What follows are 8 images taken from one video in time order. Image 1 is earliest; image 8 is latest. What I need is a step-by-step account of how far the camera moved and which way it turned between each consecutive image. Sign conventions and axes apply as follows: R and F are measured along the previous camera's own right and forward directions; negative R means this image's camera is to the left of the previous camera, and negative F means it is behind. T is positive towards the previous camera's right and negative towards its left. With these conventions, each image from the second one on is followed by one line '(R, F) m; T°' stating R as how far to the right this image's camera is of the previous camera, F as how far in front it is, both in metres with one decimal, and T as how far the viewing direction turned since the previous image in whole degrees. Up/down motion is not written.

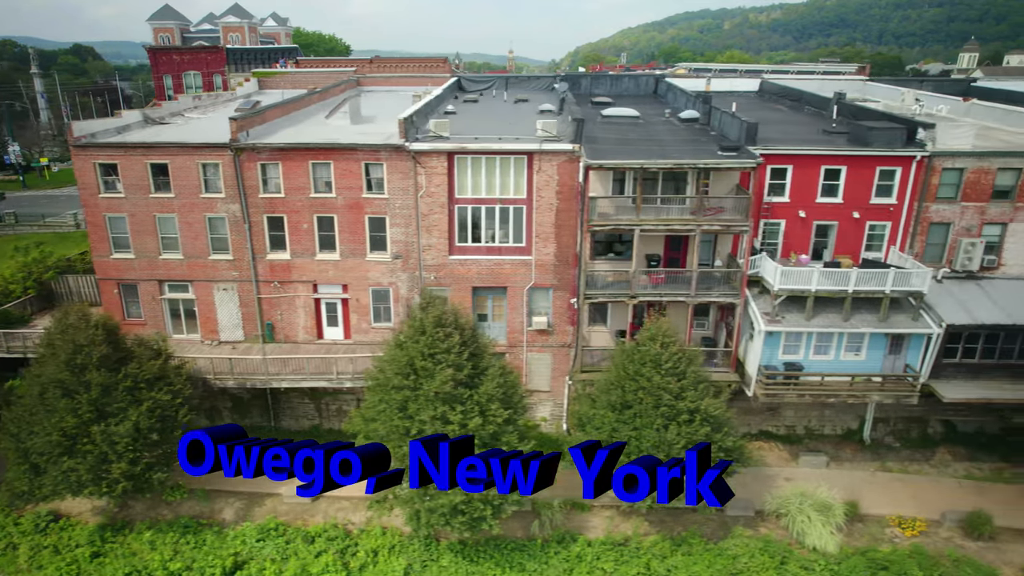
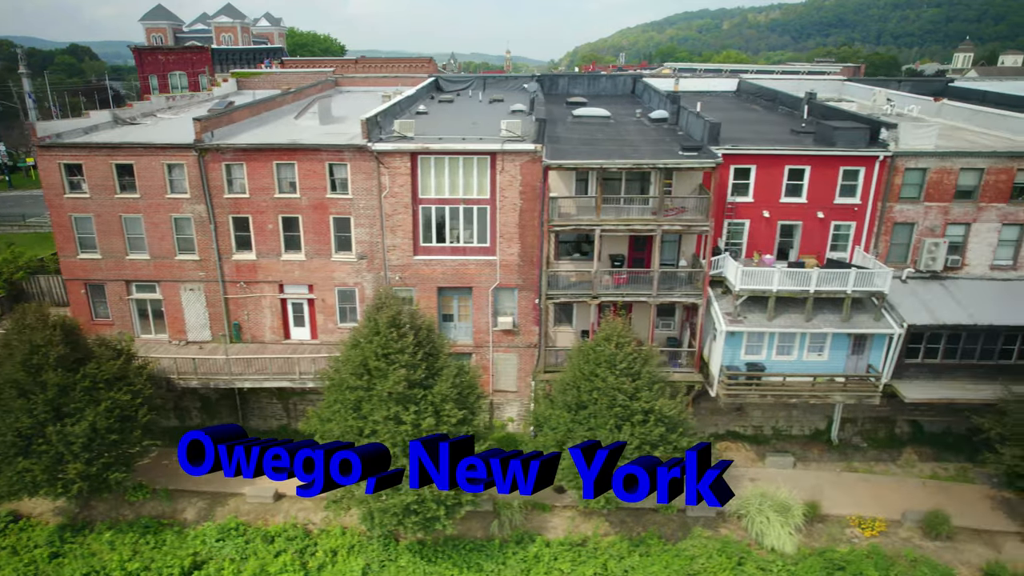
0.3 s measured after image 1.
(+1.2, 0.0) m; 0°
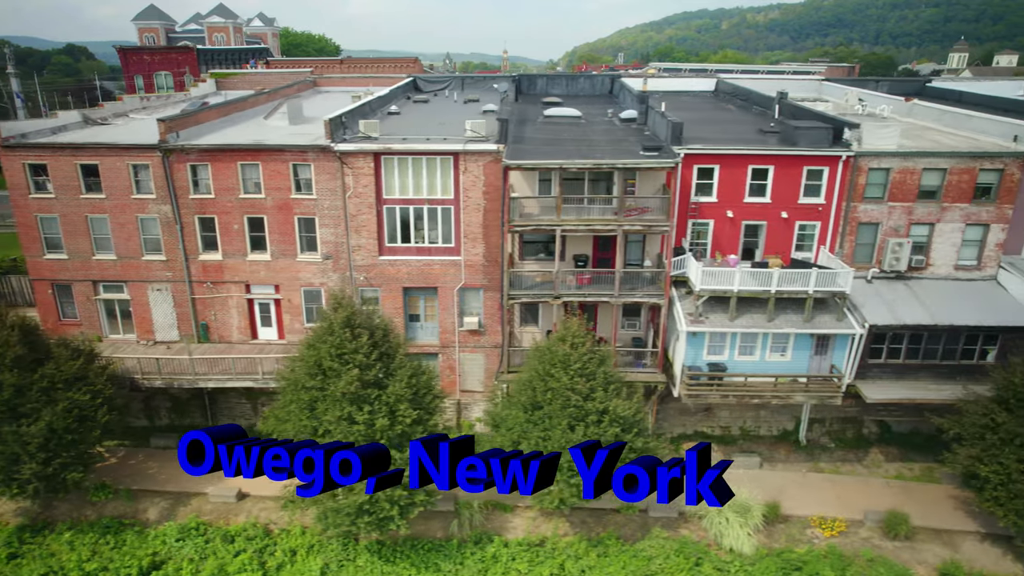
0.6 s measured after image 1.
(+1.2, 0.0) m; 0°
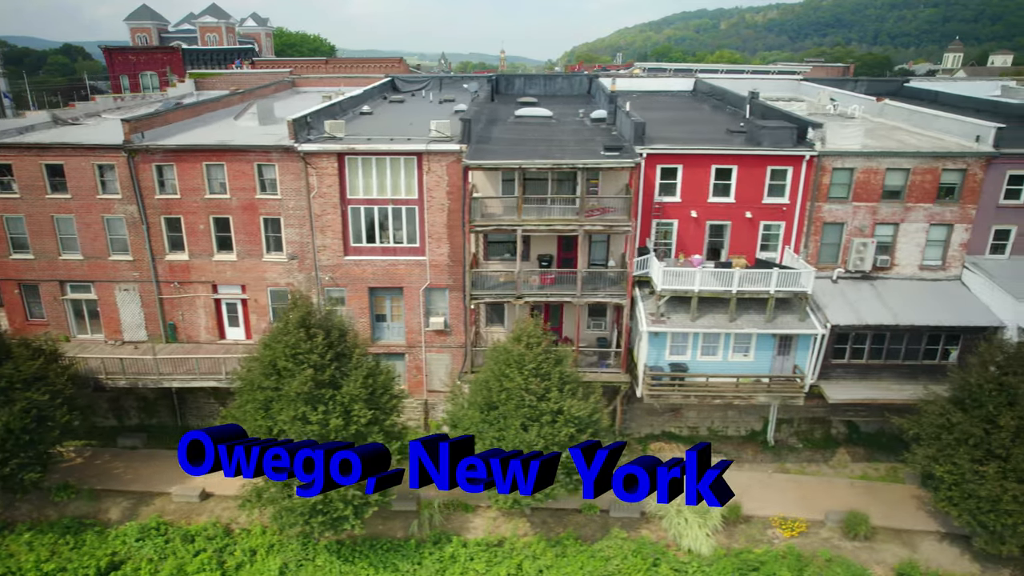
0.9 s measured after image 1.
(+1.2, 0.0) m; 0°
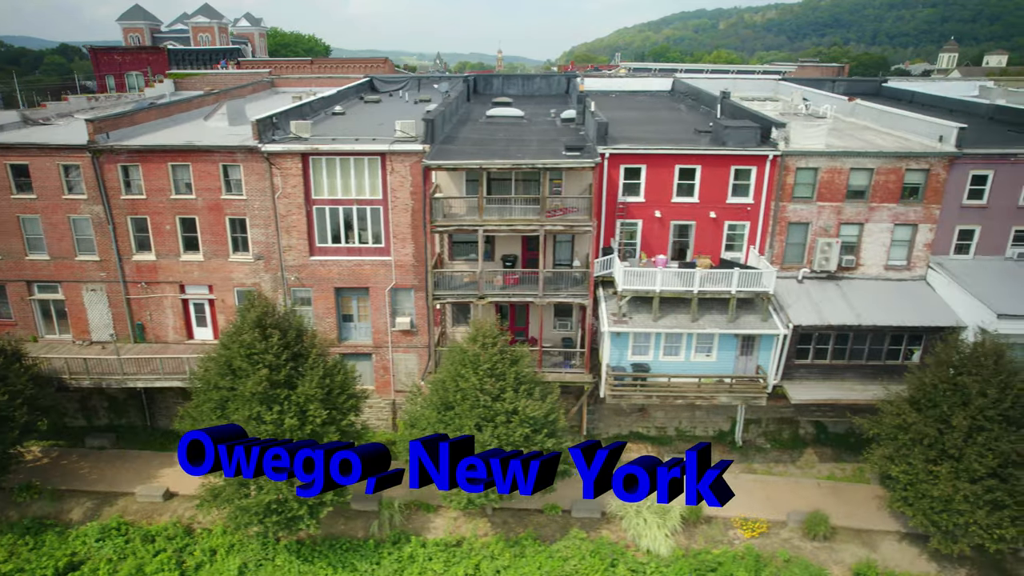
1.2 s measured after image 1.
(+1.2, 0.0) m; 0°
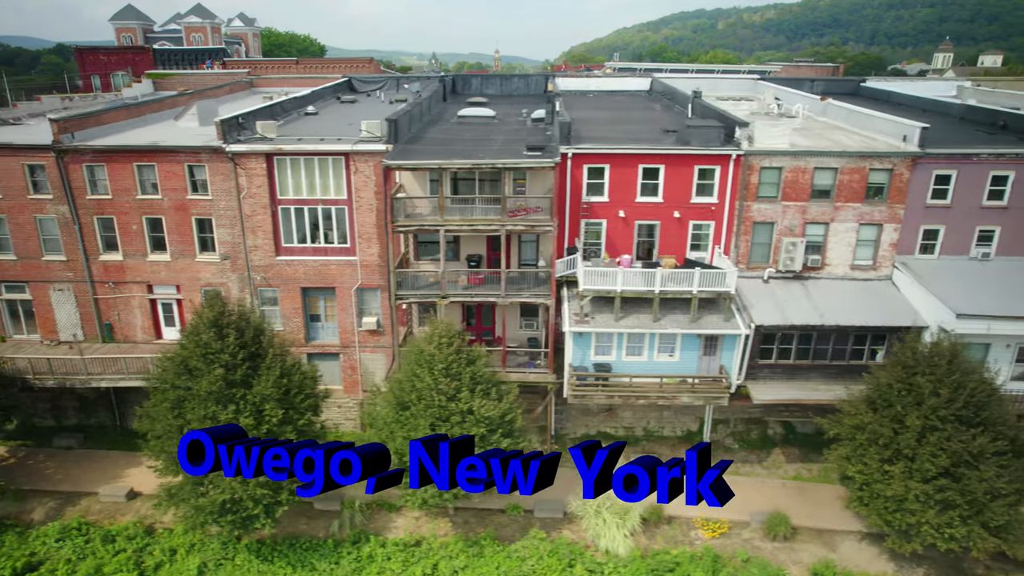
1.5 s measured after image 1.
(+1.2, 0.0) m; 0°
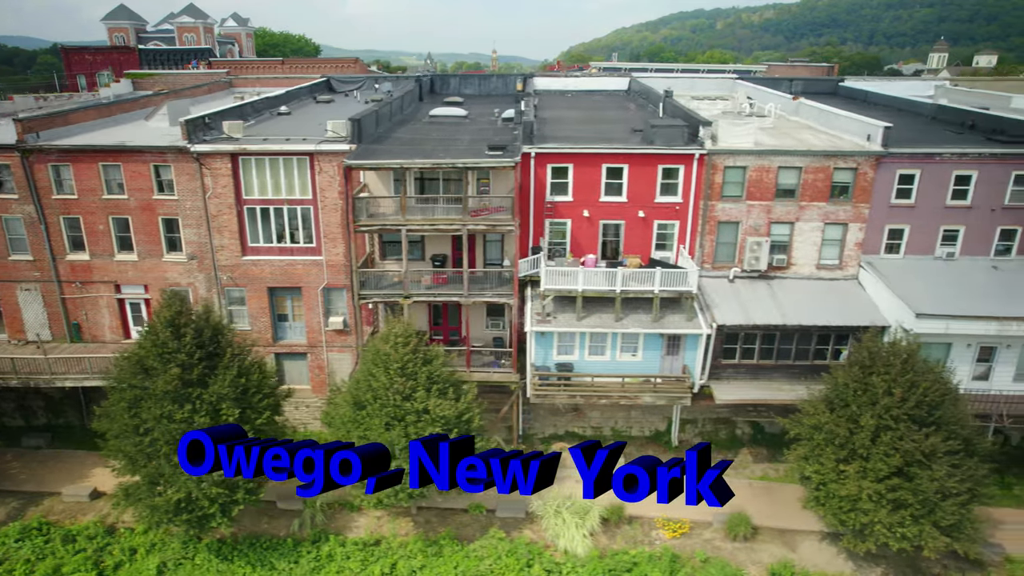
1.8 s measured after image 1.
(+1.2, 0.0) m; 0°
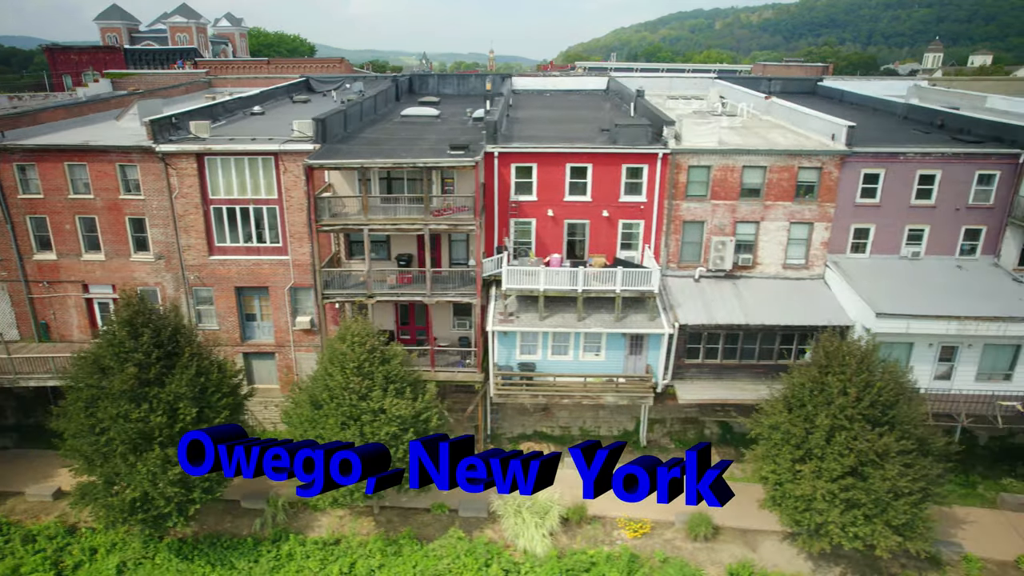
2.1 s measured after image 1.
(+1.1, 0.0) m; 0°
